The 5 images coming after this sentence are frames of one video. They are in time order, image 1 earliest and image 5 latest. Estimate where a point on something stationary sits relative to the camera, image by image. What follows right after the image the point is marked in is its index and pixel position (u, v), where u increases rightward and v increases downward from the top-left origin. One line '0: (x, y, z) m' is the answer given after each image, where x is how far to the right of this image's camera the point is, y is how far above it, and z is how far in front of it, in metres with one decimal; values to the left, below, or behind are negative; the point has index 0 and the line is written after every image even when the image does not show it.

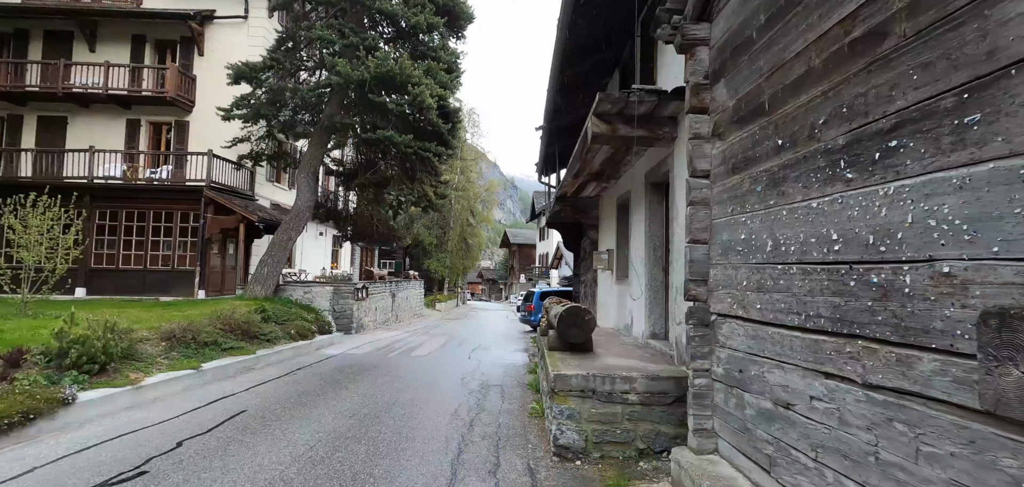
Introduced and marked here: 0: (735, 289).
0: (+1.5, -0.3, +3.0) m
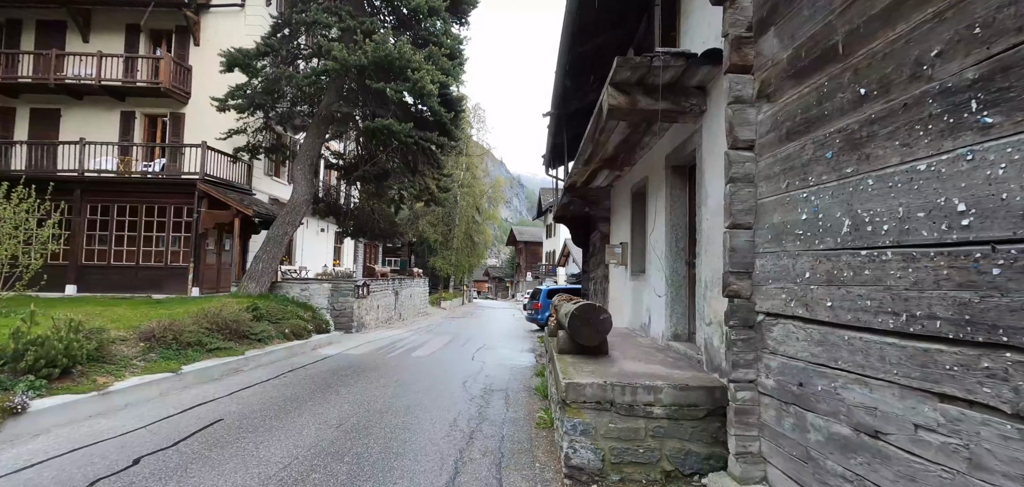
0: (+1.6, -0.2, +2.5) m
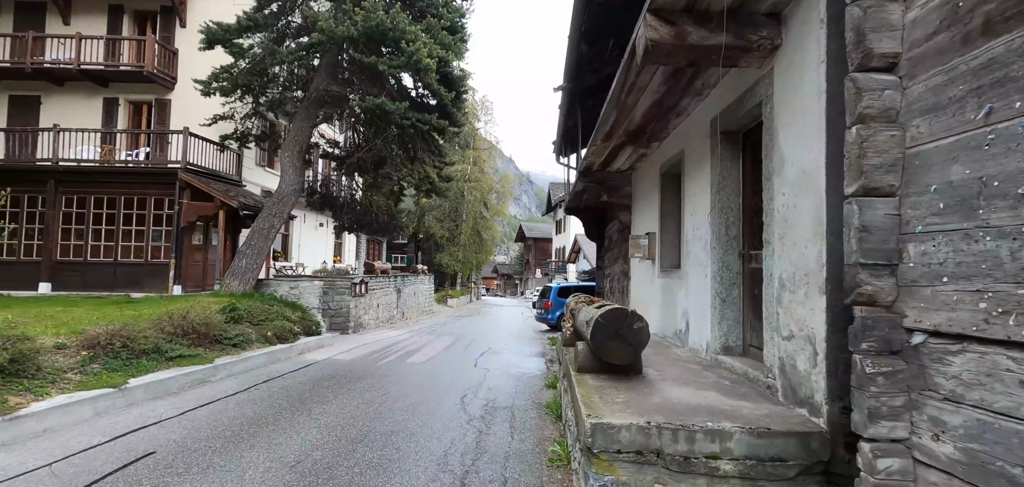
0: (+1.5, -0.1, +1.4) m
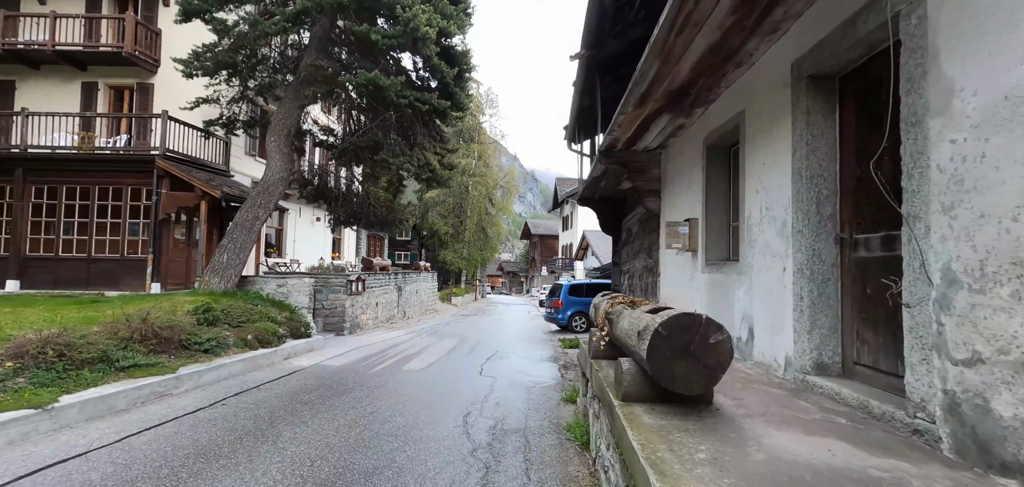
0: (+1.6, 0.0, +0.4) m
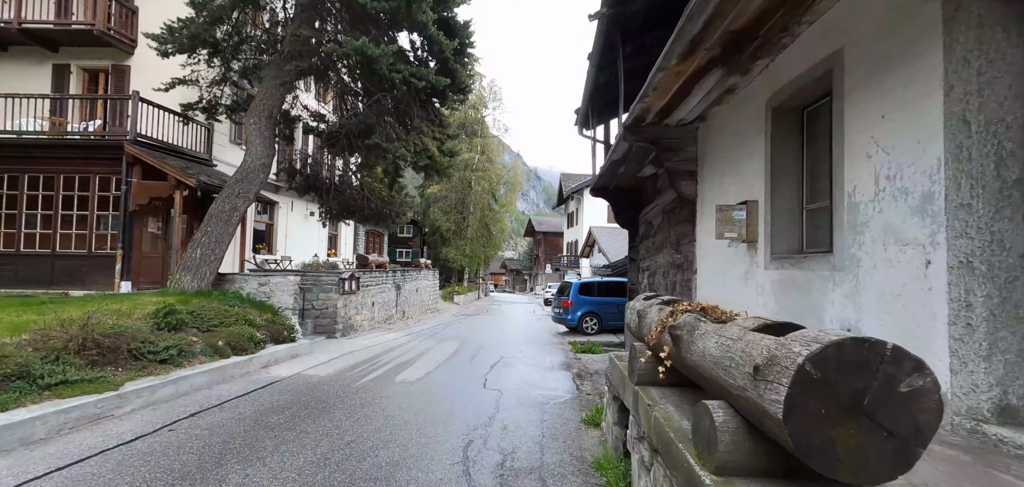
0: (+1.7, +0.1, -0.6) m
